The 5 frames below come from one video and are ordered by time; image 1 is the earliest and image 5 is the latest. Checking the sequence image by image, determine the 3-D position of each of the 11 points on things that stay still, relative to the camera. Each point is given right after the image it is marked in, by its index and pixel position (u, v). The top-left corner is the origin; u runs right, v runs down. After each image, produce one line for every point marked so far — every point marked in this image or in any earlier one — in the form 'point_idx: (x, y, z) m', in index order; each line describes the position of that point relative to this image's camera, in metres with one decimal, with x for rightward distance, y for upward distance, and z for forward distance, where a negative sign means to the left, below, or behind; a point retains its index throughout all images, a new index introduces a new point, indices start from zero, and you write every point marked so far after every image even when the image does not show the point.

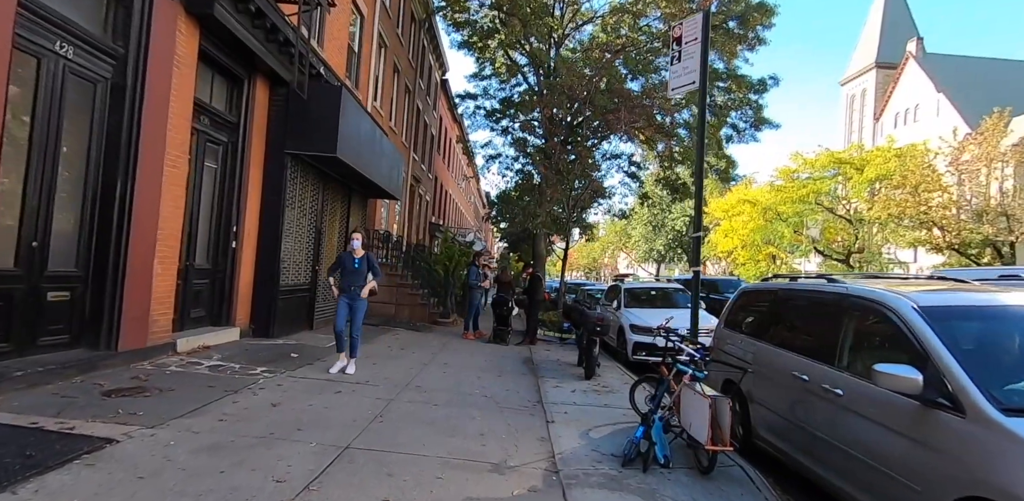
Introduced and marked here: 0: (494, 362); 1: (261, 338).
0: (-0.3, -2.0, +9.2) m
1: (-4.2, -1.5, +8.8) m
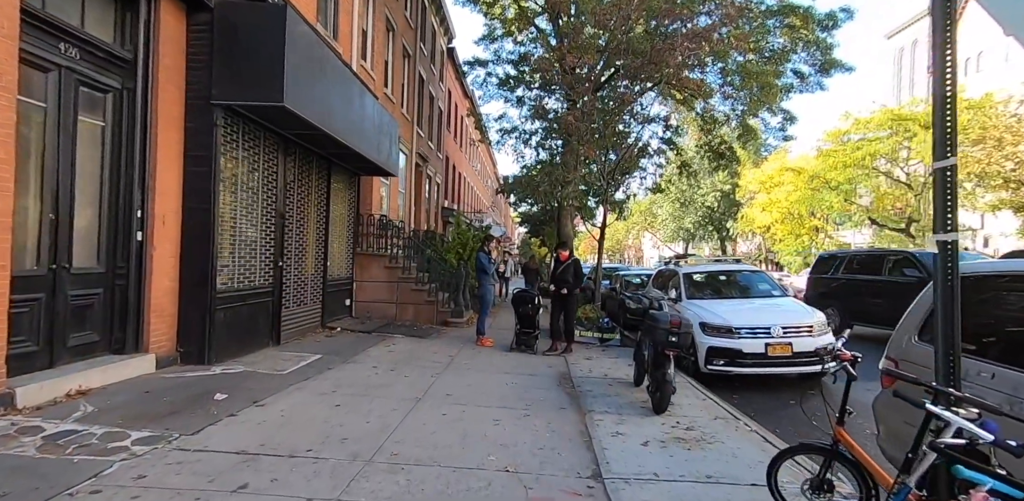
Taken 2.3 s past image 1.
0: (+0.1, -1.7, +6.5) m
1: (-3.9, -1.4, +6.3) m
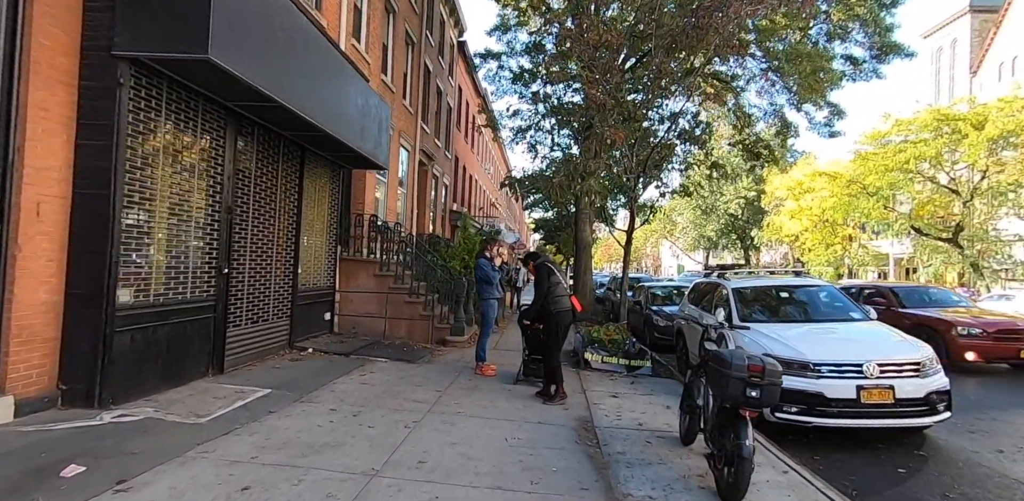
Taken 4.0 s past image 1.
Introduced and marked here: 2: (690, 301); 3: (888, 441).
0: (+0.1, -1.8, +4.7) m
1: (-3.8, -1.4, +4.6) m
2: (+3.5, -1.0, +10.2) m
3: (+4.2, -2.1, +5.8) m
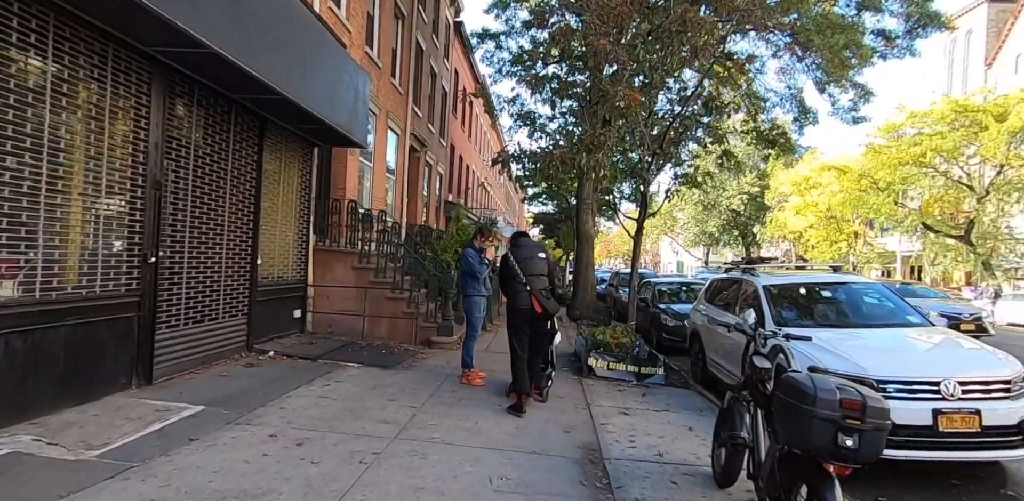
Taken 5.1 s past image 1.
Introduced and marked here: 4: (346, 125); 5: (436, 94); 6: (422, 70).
0: (0.0, -1.7, +3.6) m
1: (-3.9, -1.3, +3.5) m
2: (+3.4, -0.8, +9.1) m
3: (+4.1, -2.0, +4.7) m
4: (-2.6, +2.0, +8.4) m
5: (-2.9, +6.0, +20.0) m
6: (-3.1, +6.1, +17.7) m
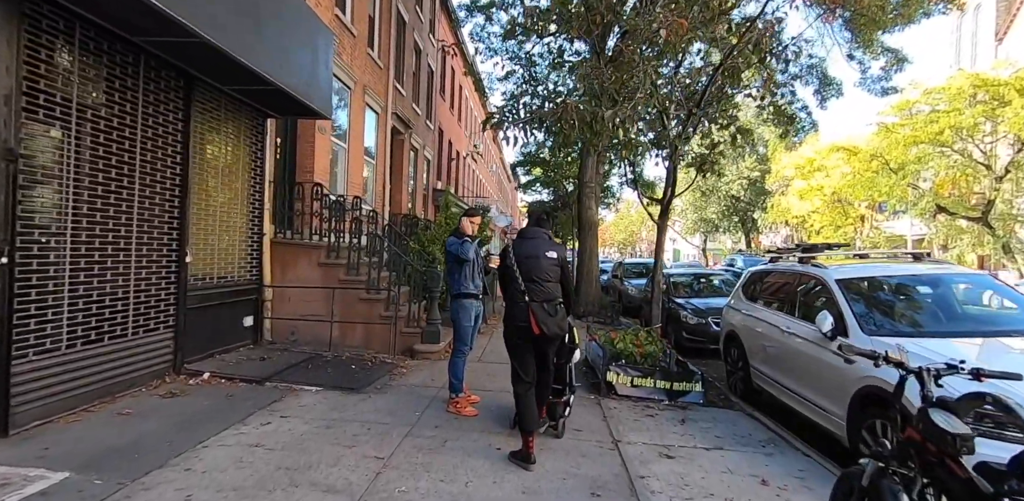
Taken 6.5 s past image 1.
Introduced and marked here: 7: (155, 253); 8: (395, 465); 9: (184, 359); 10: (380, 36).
0: (0.0, -1.6, +2.1) m
1: (-3.9, -1.3, +2.0) m
2: (+3.4, -0.6, +7.6) m
3: (+4.1, -1.9, +3.3) m
4: (-2.7, +2.1, +6.8) m
5: (-3.1, +6.2, +18.3) m
6: (-3.3, +6.4, +16.1) m
7: (-3.7, 0.0, +5.4) m
8: (-0.8, -1.6, +3.8) m
9: (-3.6, -1.2, +5.8) m
10: (-3.4, +5.6, +13.5) m
